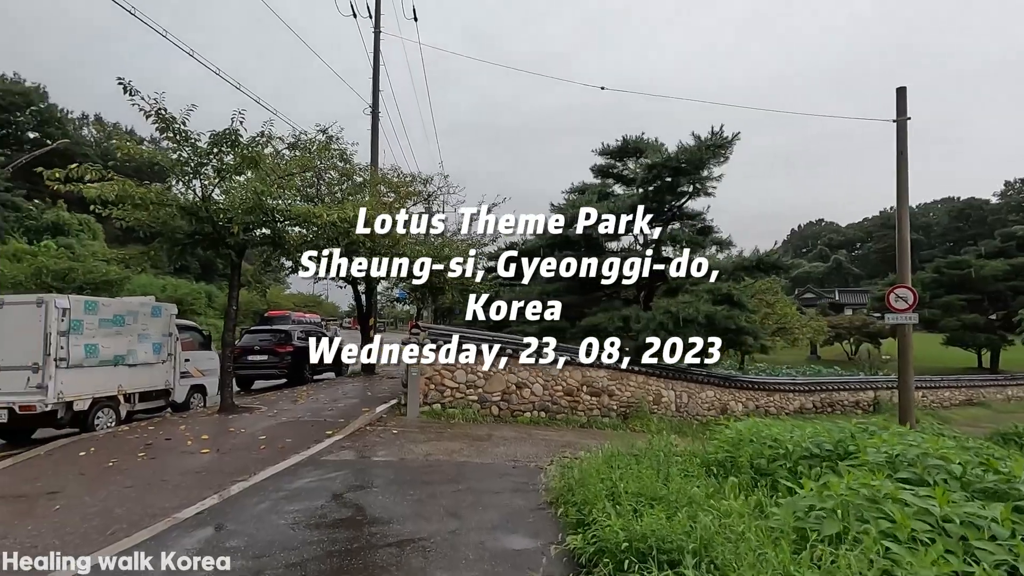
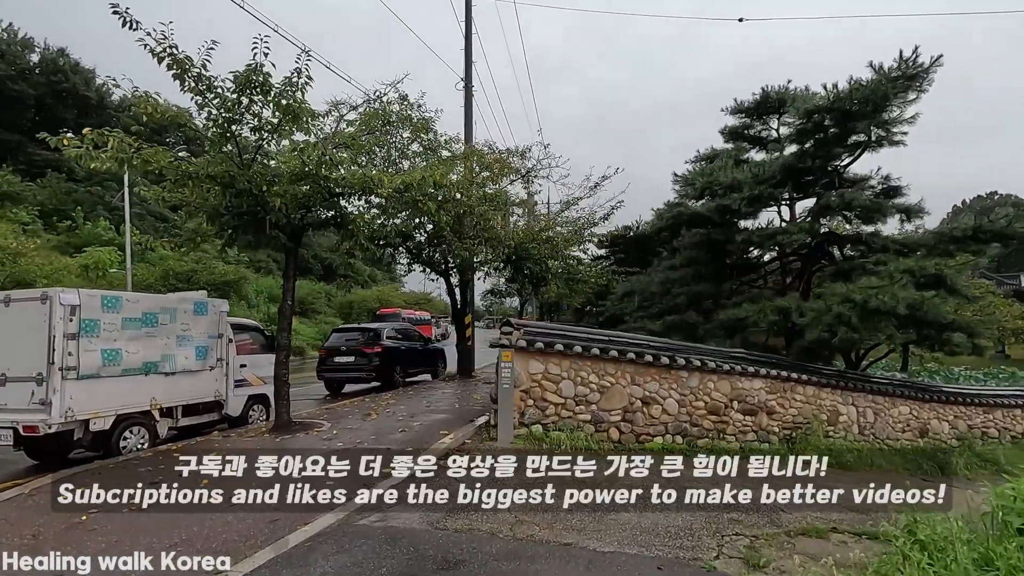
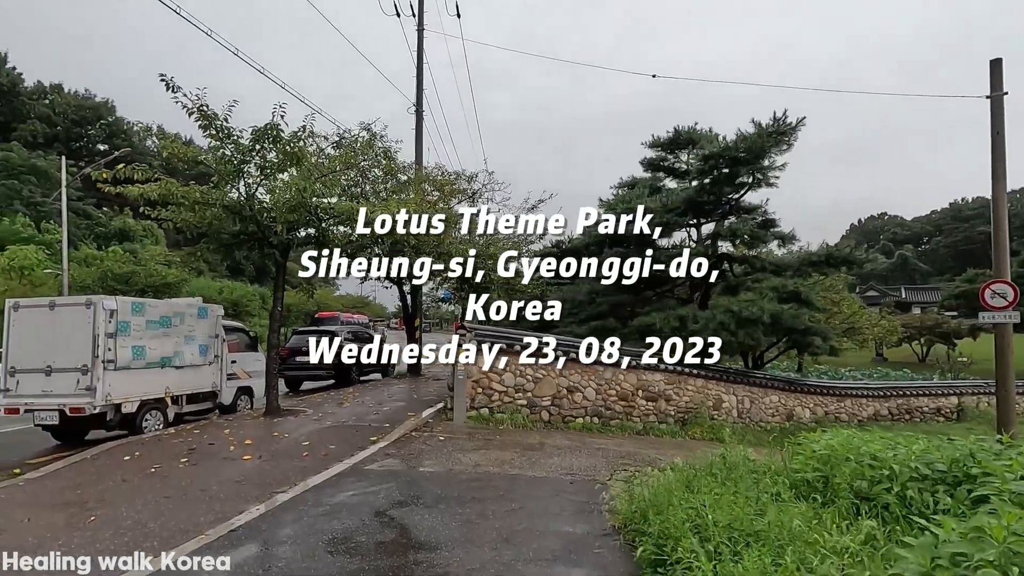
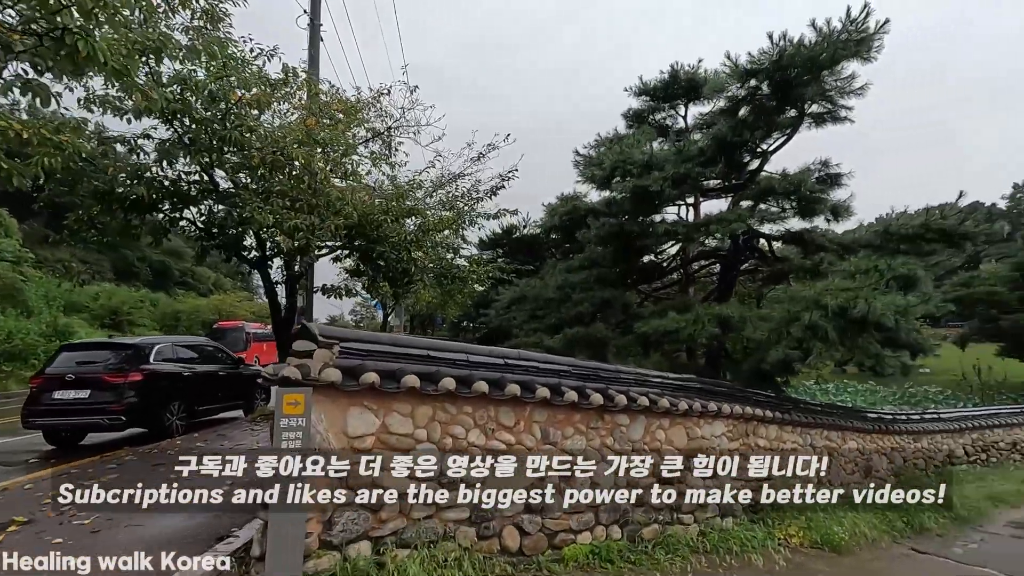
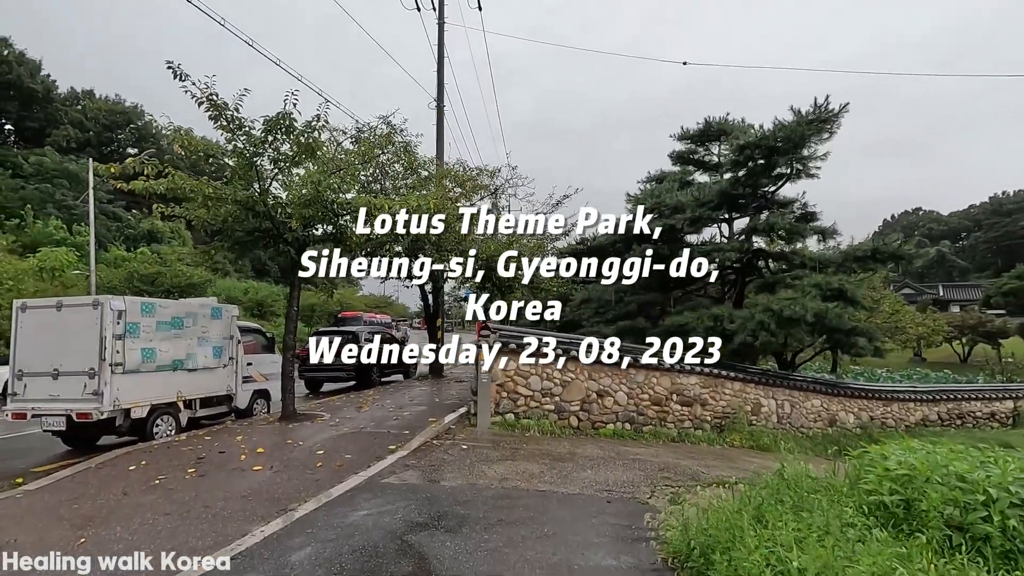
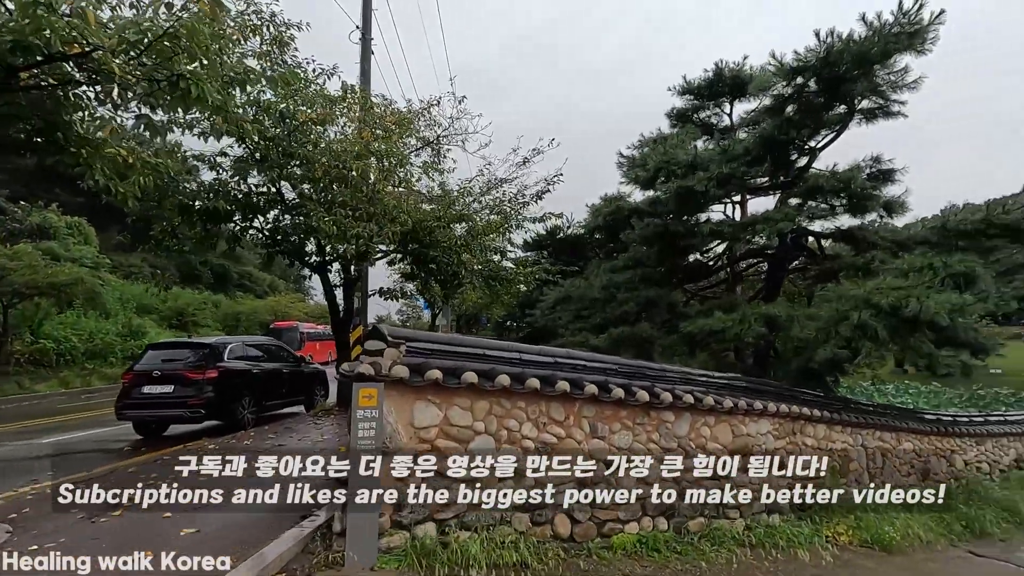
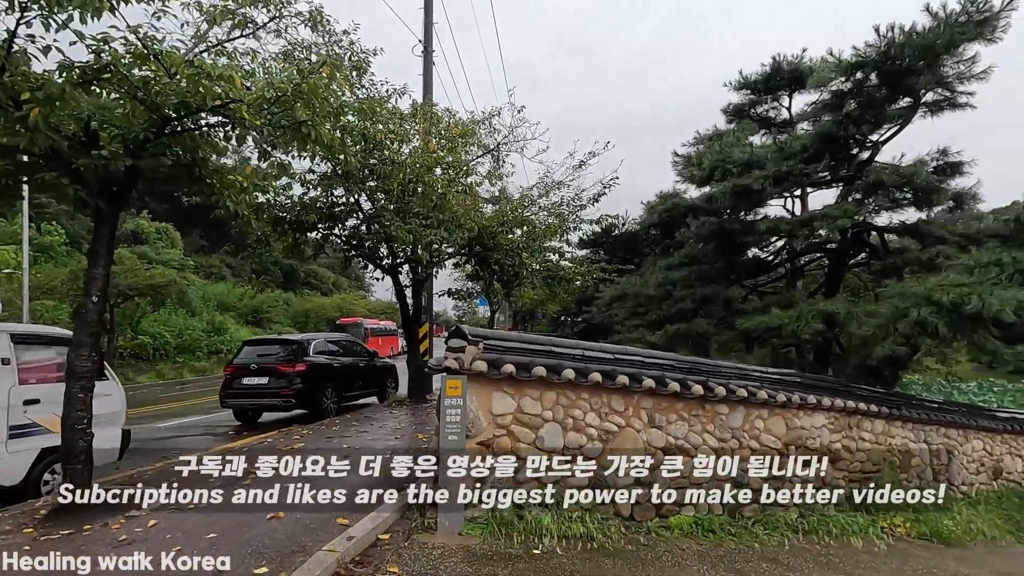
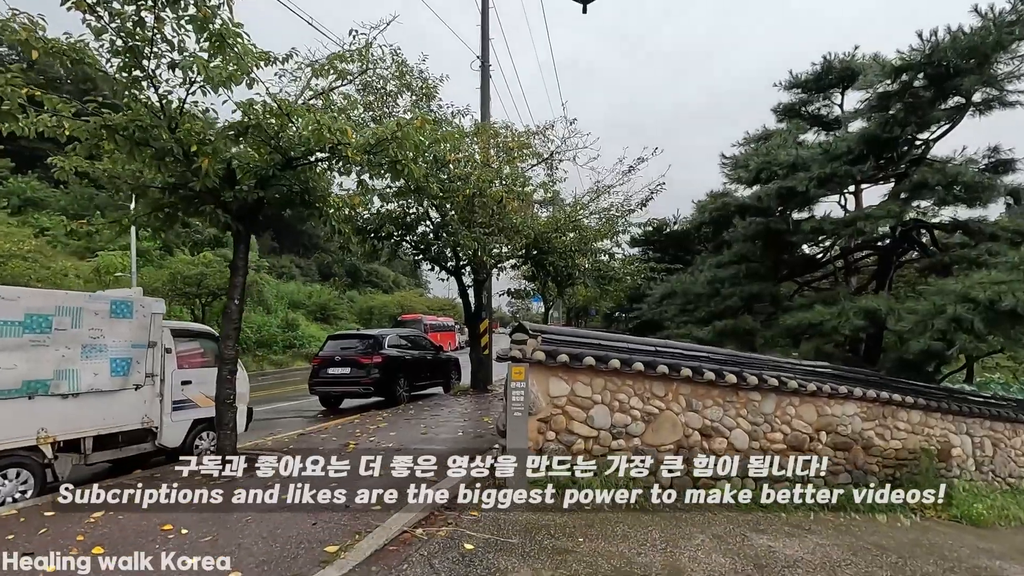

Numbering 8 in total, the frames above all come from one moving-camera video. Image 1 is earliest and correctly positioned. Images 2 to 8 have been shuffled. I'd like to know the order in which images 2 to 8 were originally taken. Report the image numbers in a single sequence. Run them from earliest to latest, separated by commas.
3, 5, 2, 8, 7, 6, 4
